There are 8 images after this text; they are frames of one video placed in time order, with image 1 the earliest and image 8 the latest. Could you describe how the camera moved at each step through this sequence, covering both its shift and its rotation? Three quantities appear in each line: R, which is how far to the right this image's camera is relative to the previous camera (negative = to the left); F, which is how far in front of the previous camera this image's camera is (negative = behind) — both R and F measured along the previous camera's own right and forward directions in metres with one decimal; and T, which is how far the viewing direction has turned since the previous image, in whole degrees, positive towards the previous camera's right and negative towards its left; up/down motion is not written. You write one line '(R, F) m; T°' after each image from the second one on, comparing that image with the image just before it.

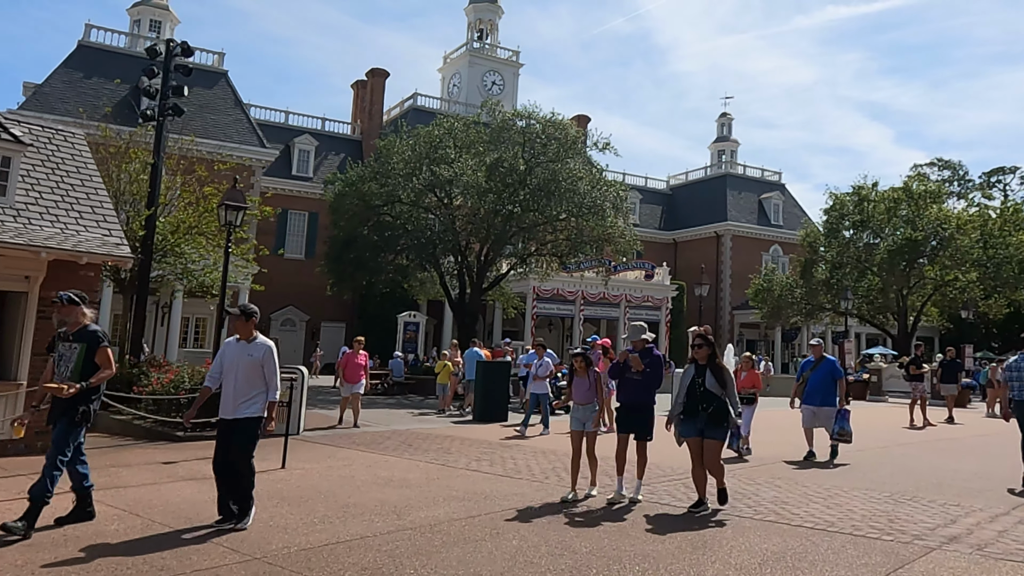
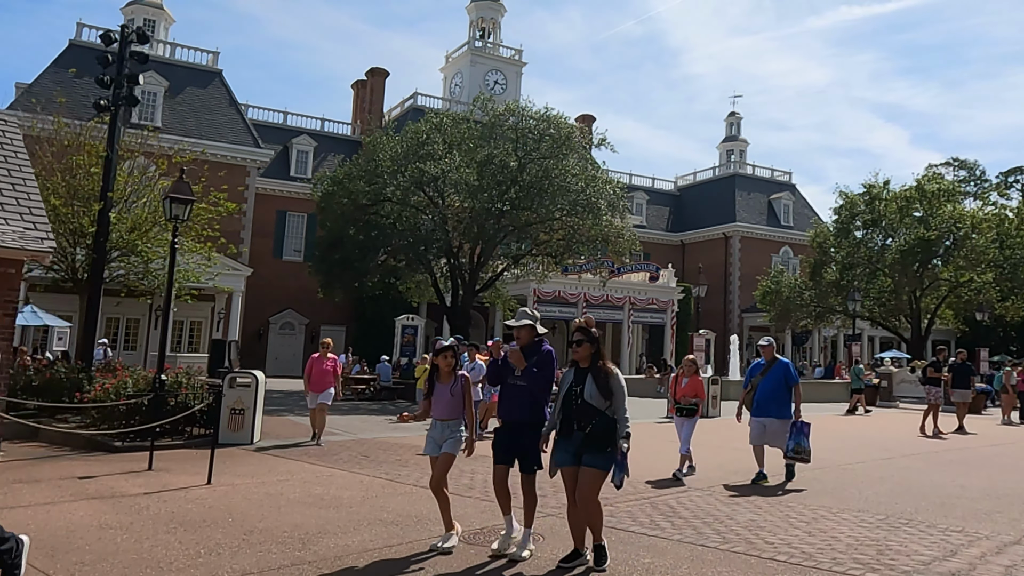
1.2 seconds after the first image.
(+0.6, +0.8) m; -1°
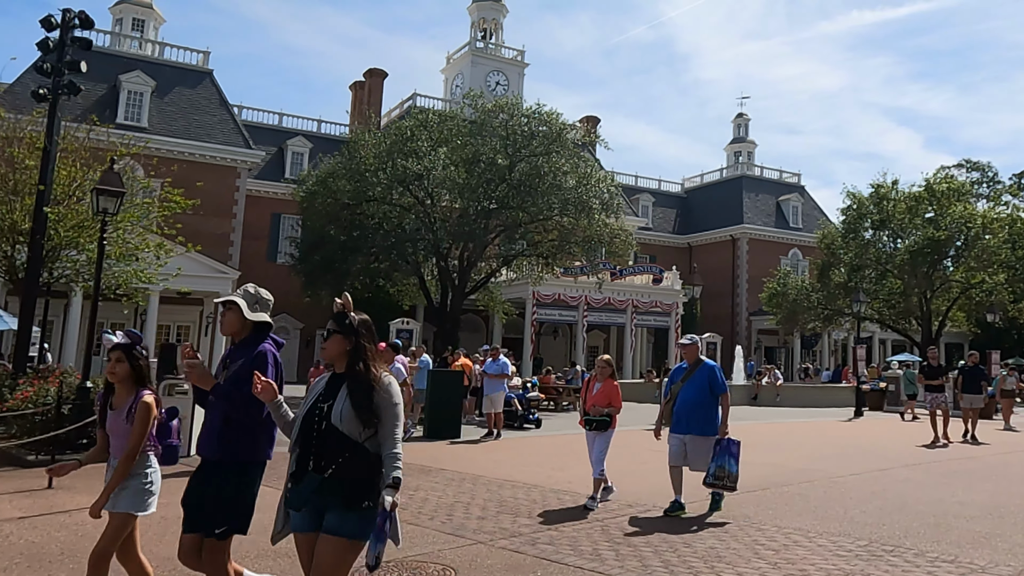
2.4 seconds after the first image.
(+0.7, +0.9) m; -1°
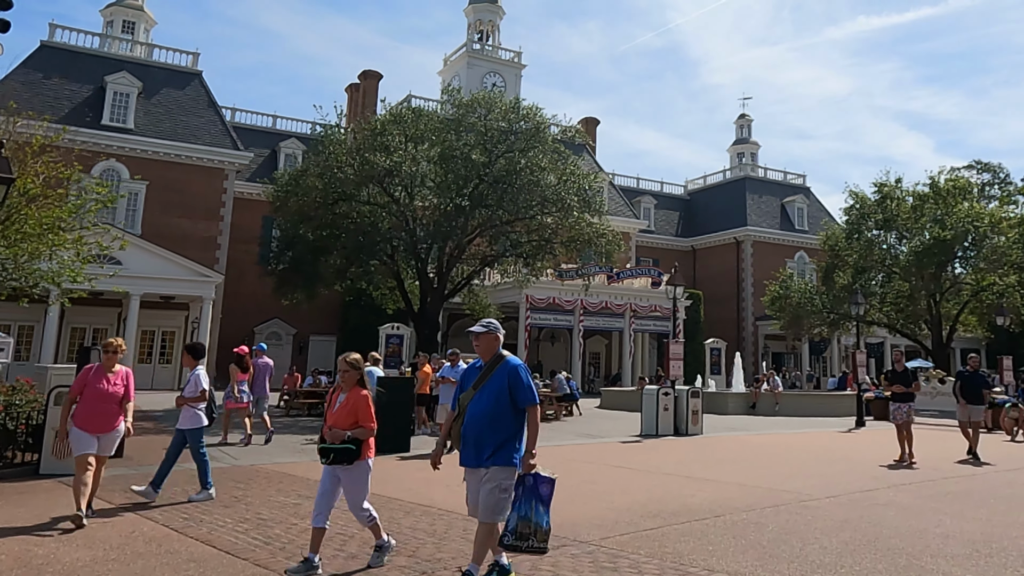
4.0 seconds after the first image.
(+0.9, +1.1) m; -1°
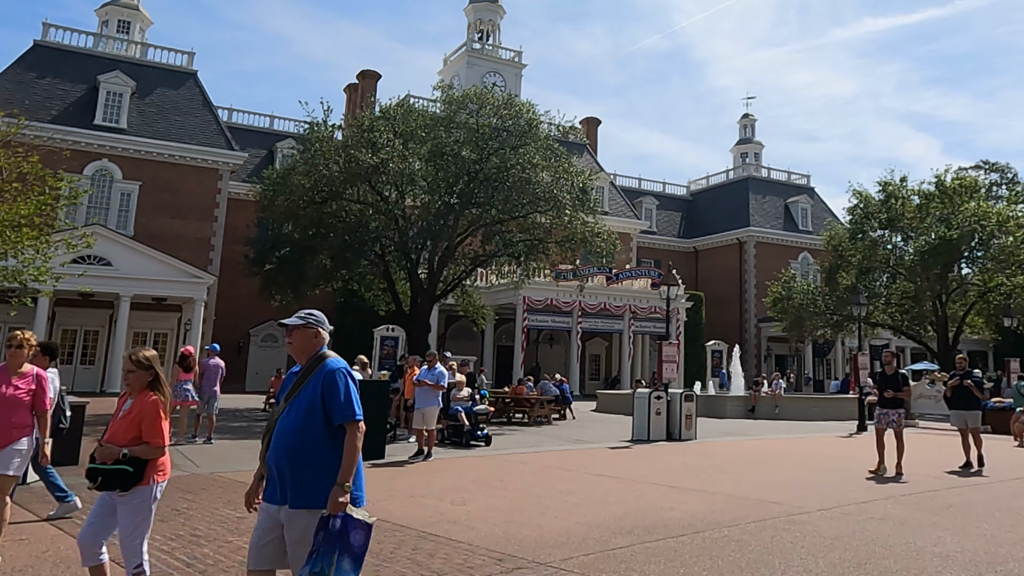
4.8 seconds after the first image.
(+0.4, +0.5) m; 0°
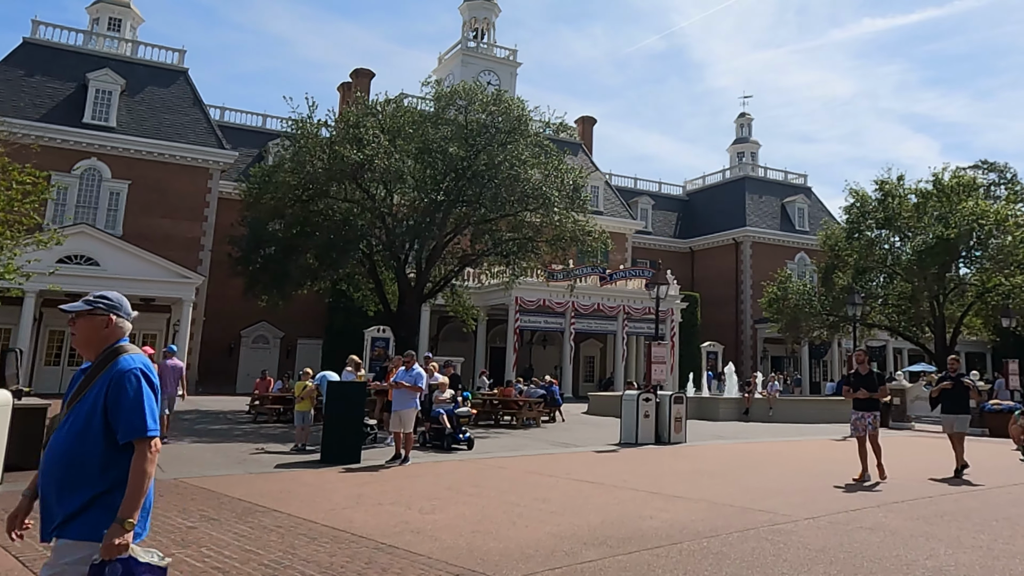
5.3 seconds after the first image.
(+0.3, +0.4) m; 0°
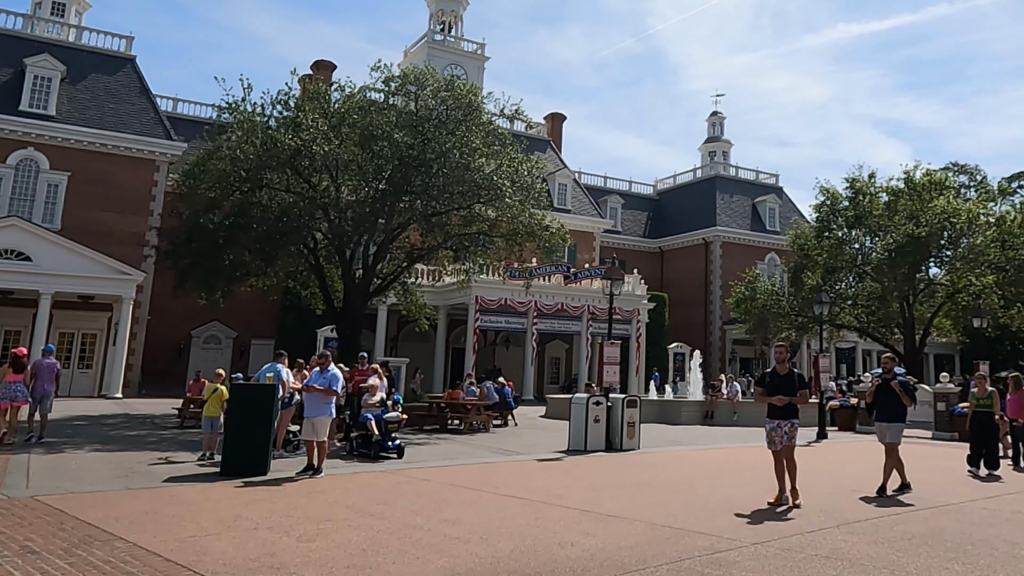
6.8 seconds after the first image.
(+0.7, +1.1) m; +2°
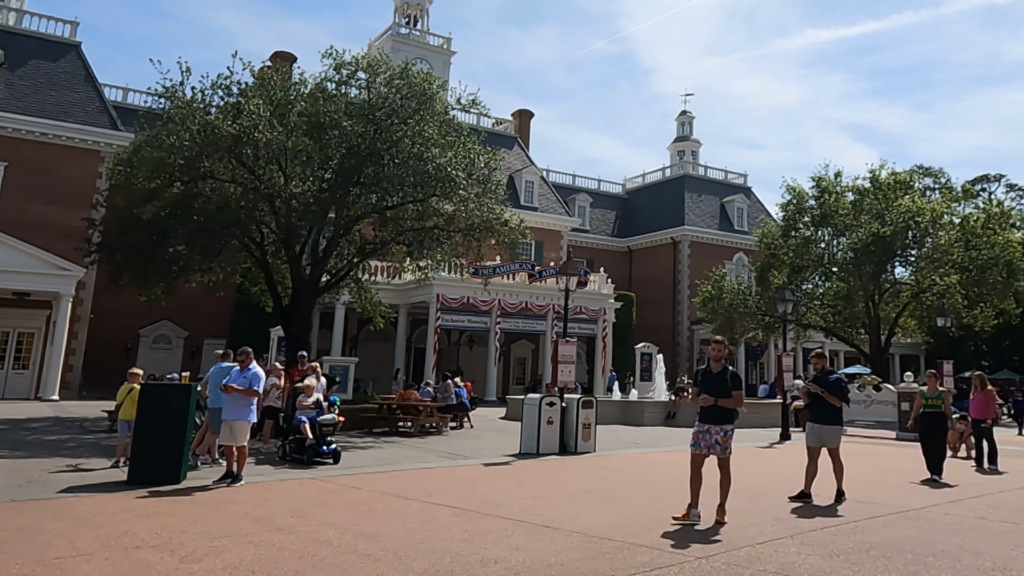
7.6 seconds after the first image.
(+0.4, +0.7) m; +2°
